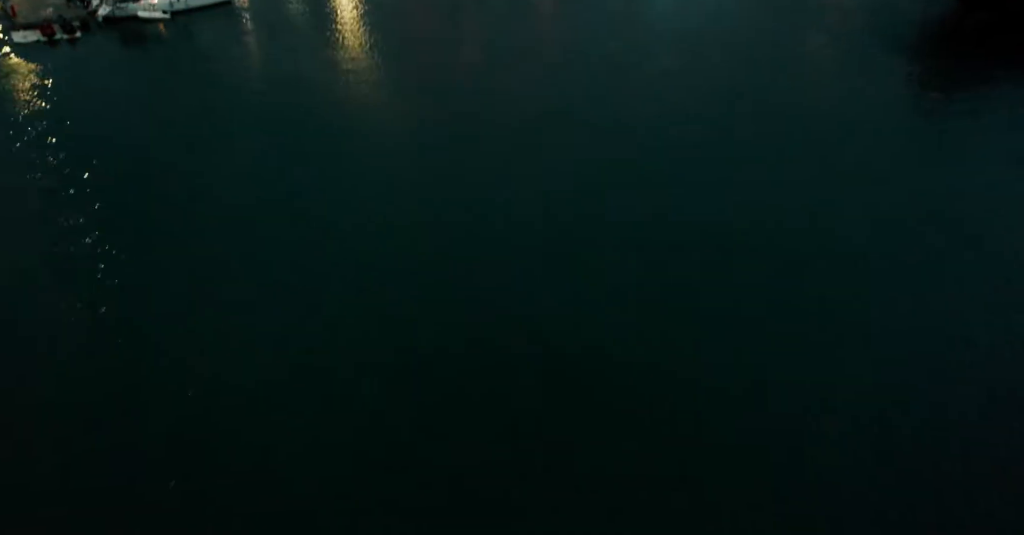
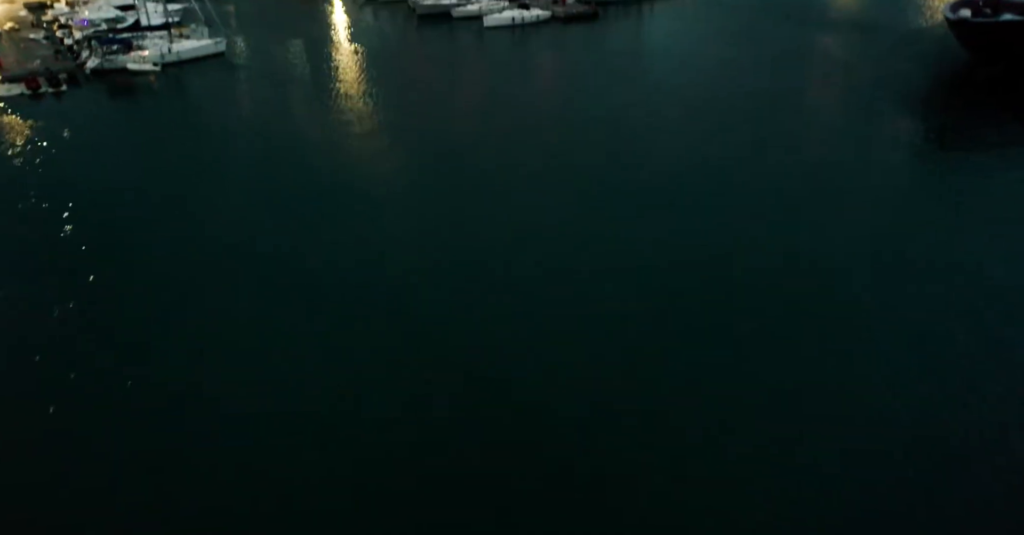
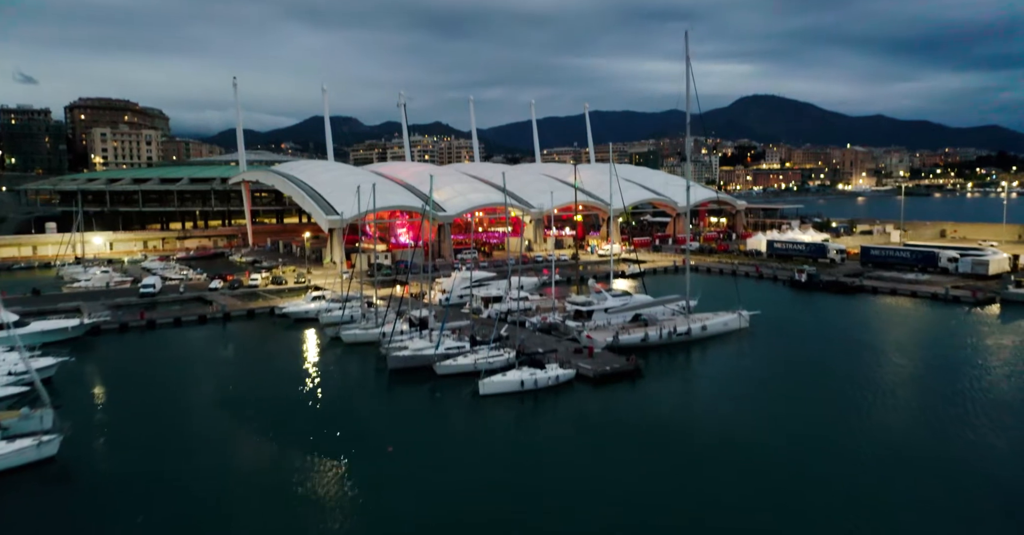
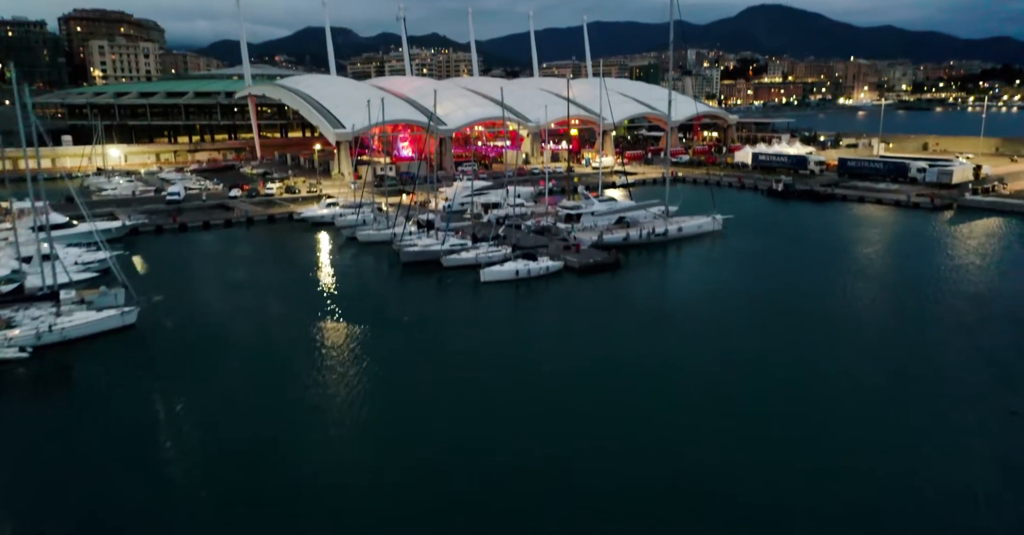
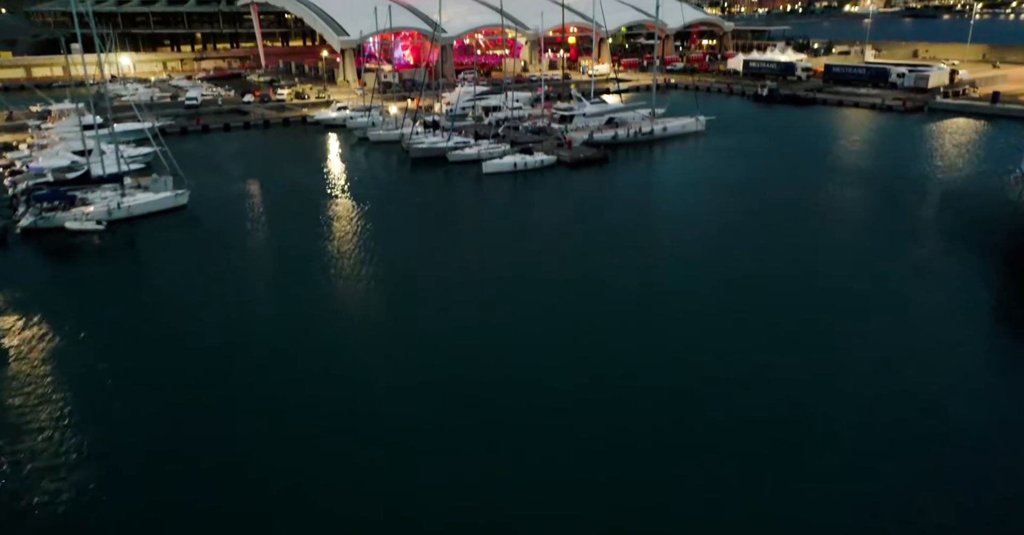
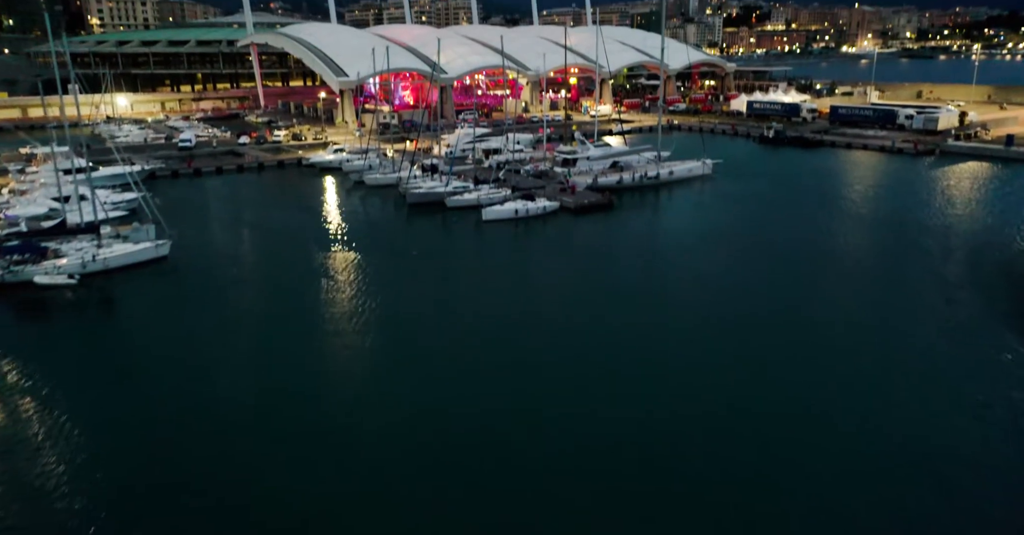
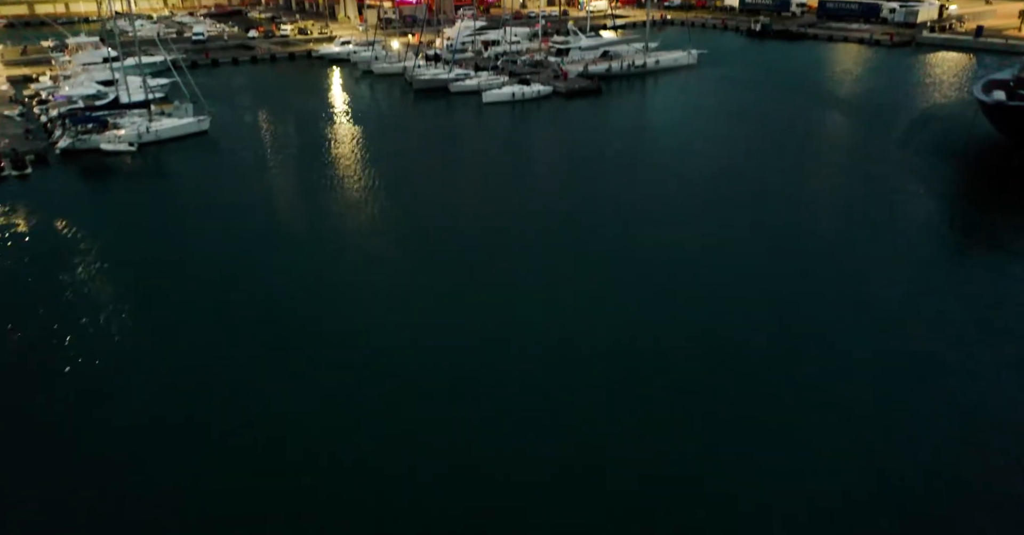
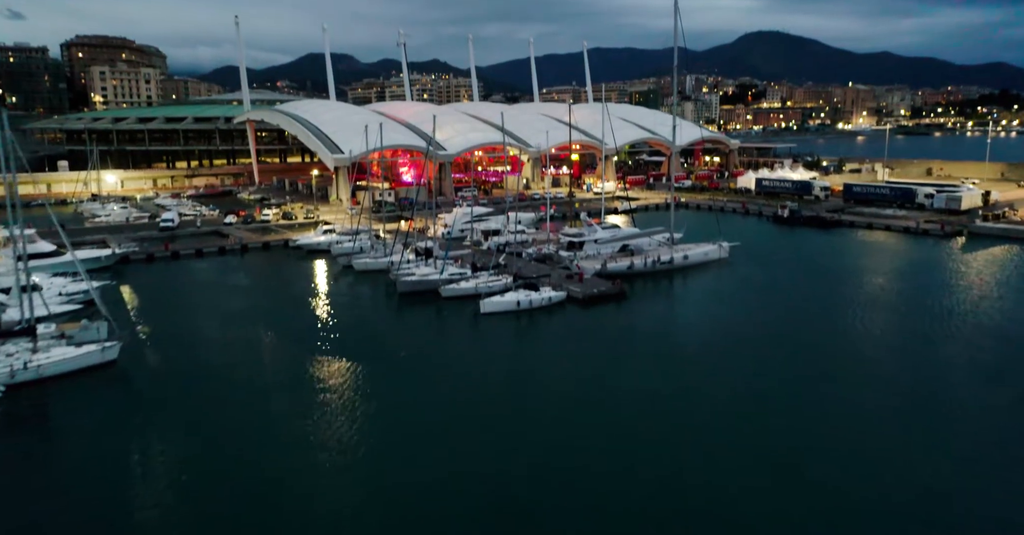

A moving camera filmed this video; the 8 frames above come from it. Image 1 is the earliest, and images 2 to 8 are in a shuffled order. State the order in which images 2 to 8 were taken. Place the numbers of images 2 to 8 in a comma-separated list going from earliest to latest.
2, 7, 5, 6, 4, 8, 3
